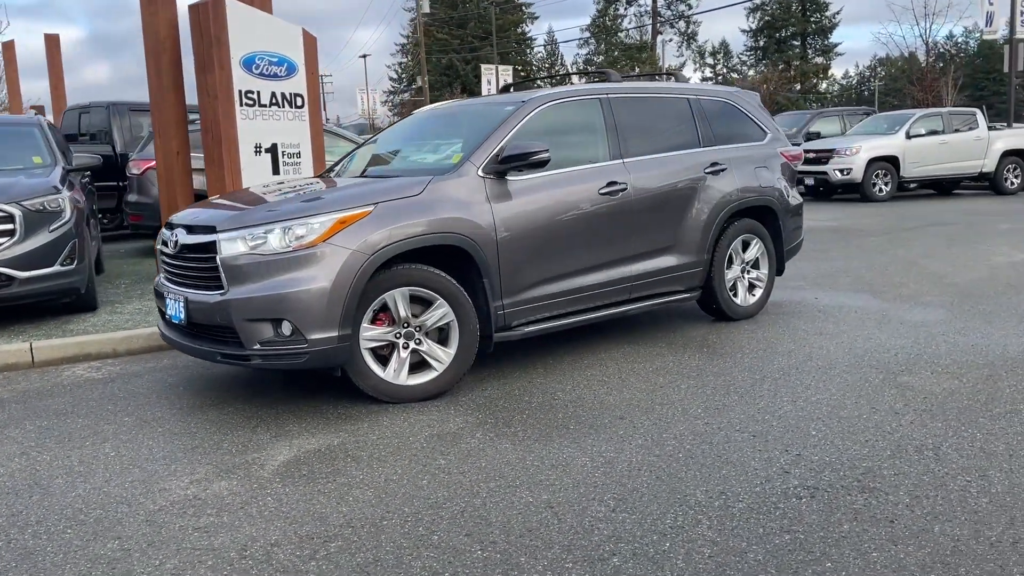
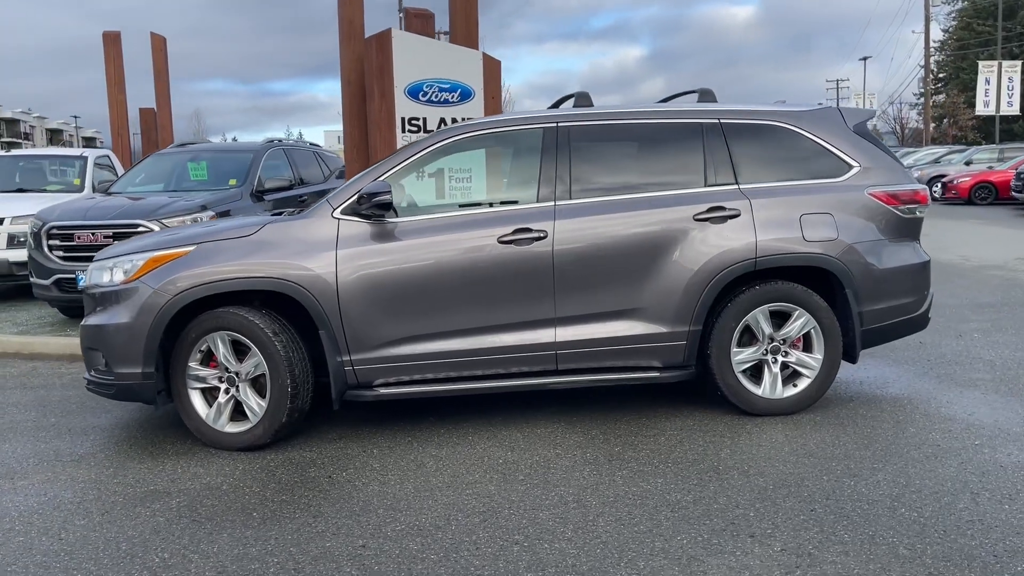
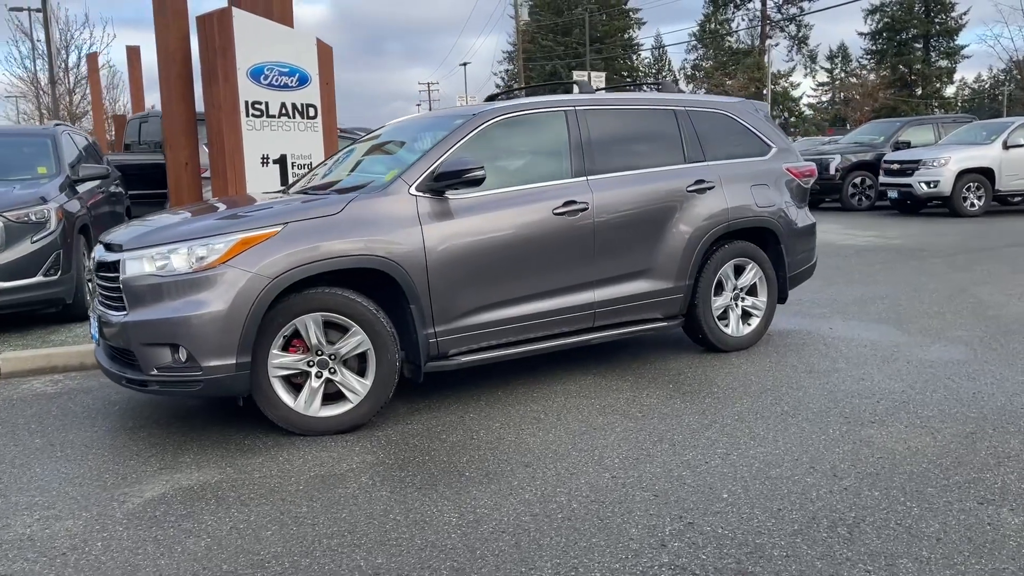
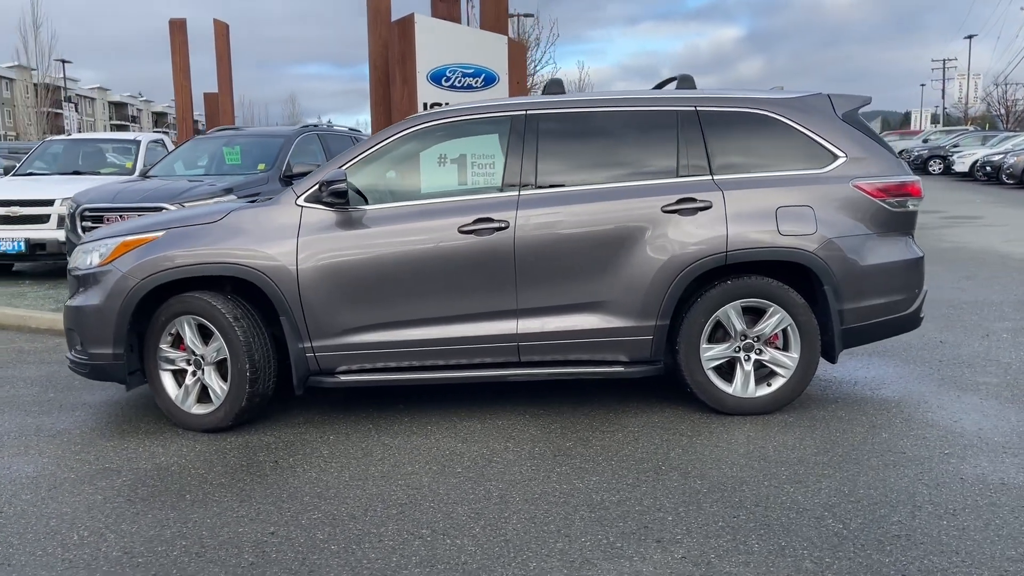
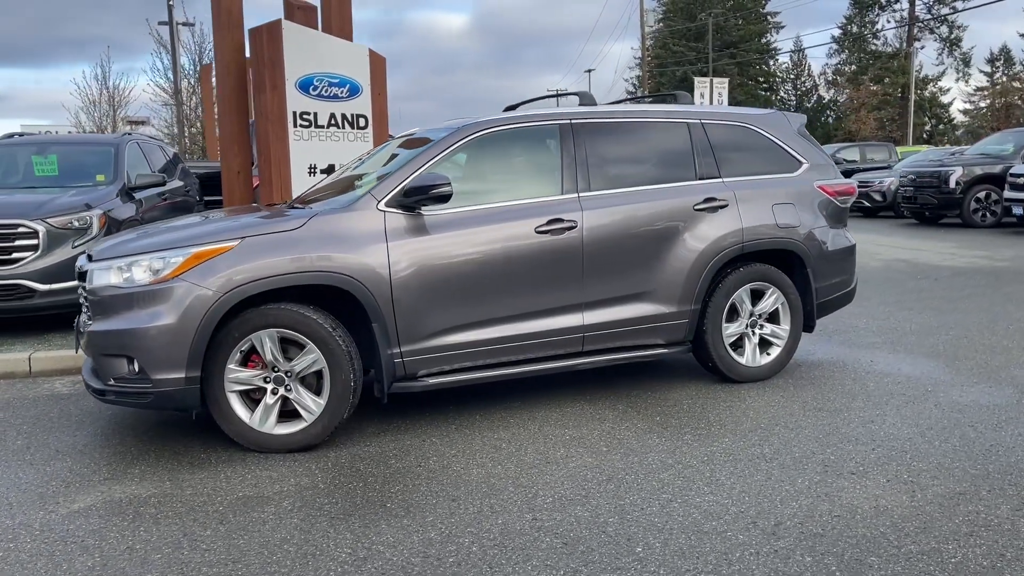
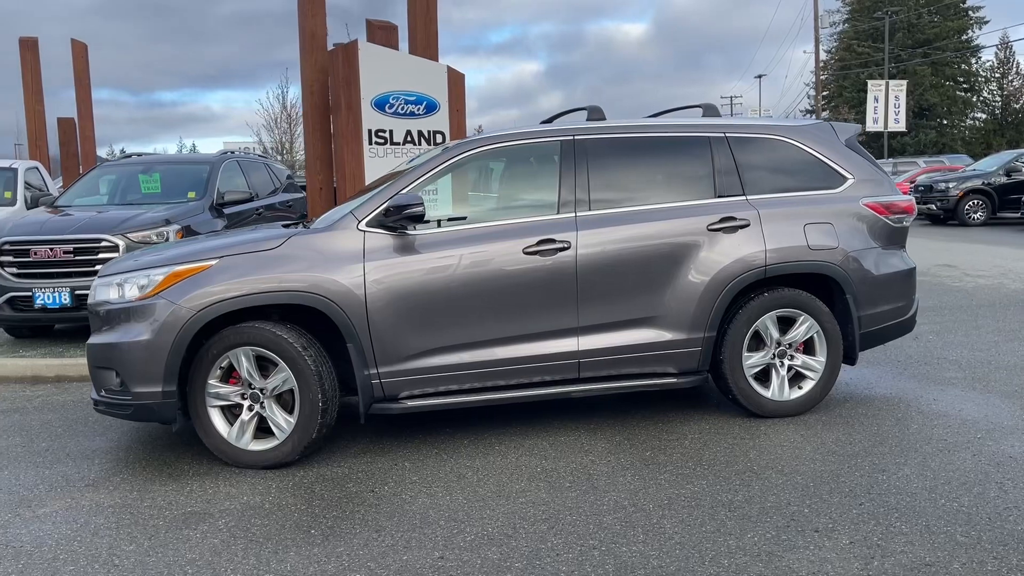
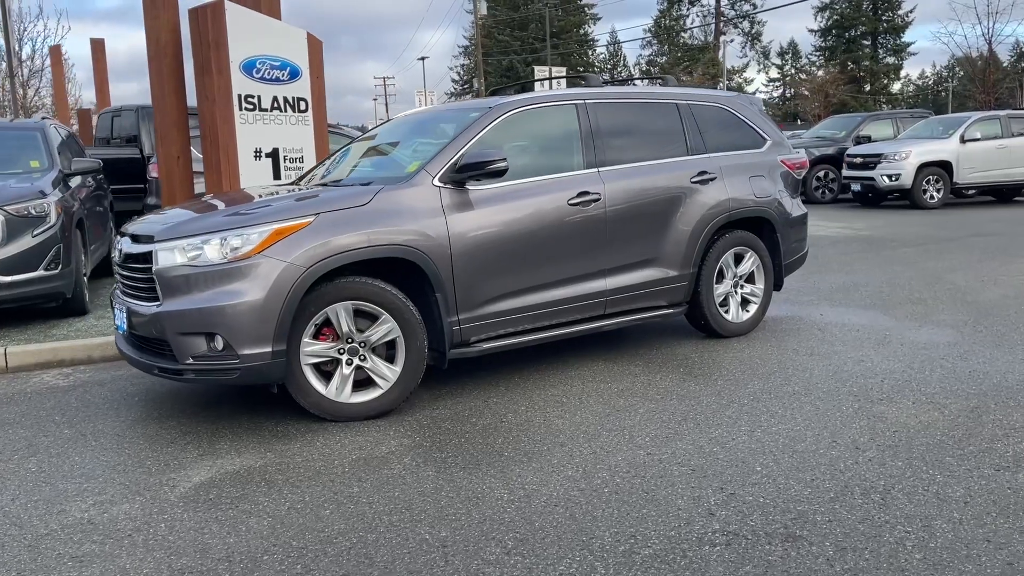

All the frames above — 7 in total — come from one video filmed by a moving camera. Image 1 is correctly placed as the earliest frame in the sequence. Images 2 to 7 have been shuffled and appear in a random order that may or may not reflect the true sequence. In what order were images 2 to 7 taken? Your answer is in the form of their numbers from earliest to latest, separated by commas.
7, 3, 5, 6, 2, 4
